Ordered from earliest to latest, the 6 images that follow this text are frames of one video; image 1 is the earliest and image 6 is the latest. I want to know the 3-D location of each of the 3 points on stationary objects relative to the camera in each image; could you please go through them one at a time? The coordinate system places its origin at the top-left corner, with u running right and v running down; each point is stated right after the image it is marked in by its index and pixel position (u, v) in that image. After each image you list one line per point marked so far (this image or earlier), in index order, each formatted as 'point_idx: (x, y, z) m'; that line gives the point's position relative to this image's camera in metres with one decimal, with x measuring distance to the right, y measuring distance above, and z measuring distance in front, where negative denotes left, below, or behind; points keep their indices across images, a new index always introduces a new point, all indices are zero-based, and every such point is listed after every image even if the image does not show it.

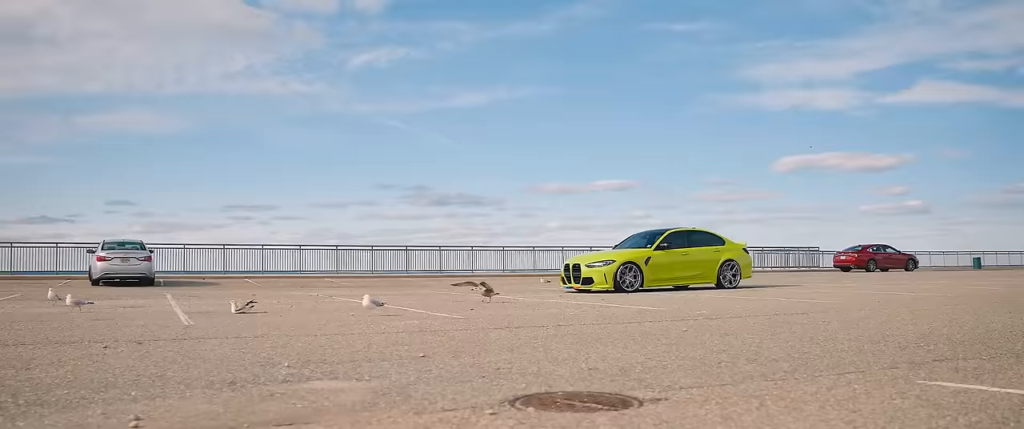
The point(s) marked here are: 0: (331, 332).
0: (-1.3, -0.9, +7.6) m
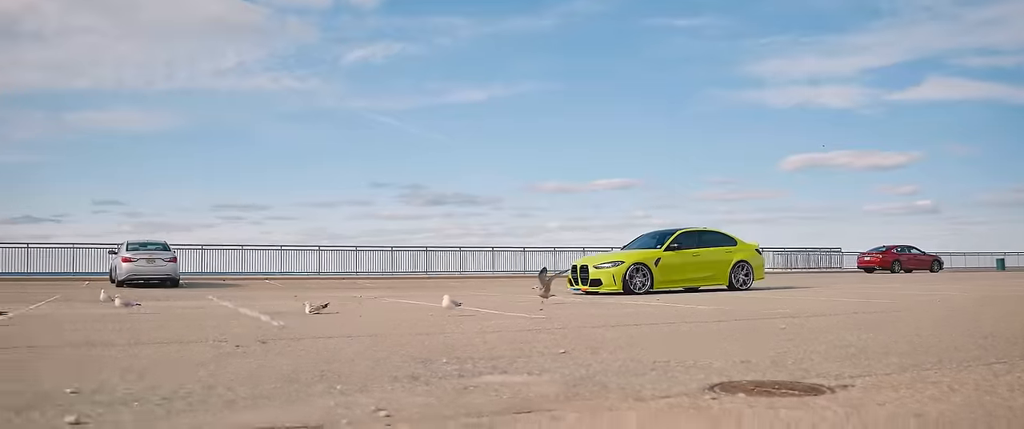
0: (-0.6, -0.9, +8.0) m
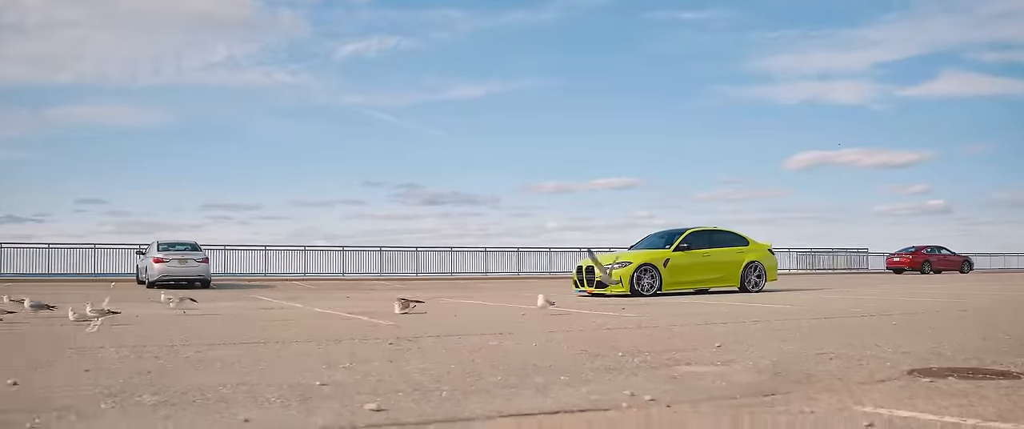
0: (+0.4, -1.0, +8.6) m
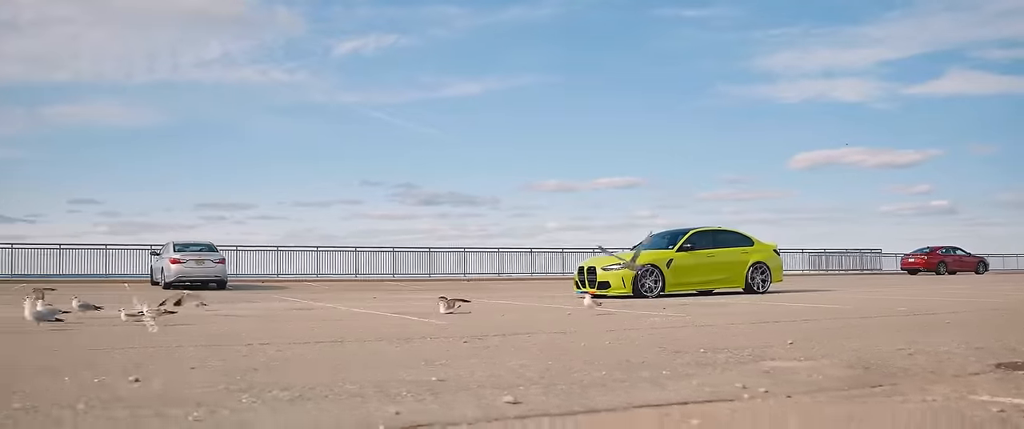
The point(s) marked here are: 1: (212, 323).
0: (+0.9, -1.0, +8.9) m
1: (-3.9, -1.4, +13.2) m
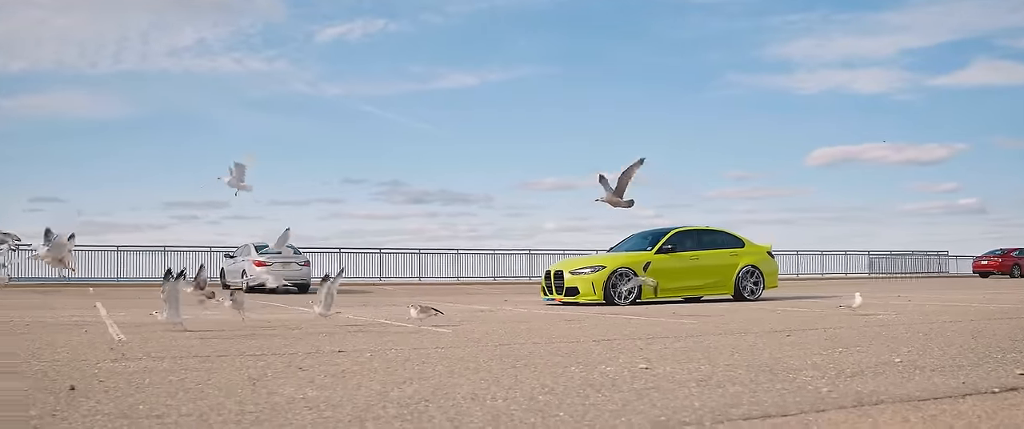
0: (+4.1, -1.2, +10.8) m
1: (-0.7, -1.6, +15.1) m
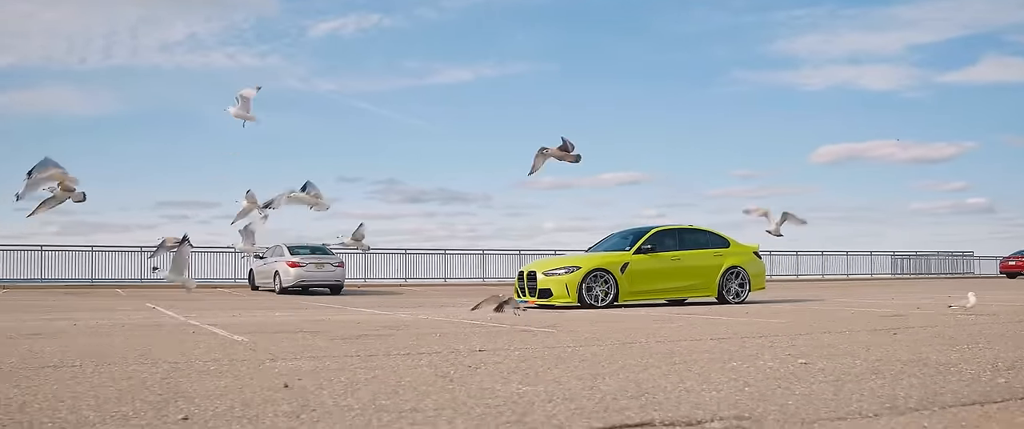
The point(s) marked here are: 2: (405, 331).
0: (+5.5, -1.3, +11.6) m
1: (+0.7, -1.7, +16.0) m
2: (-1.6, -1.8, +15.3) m
